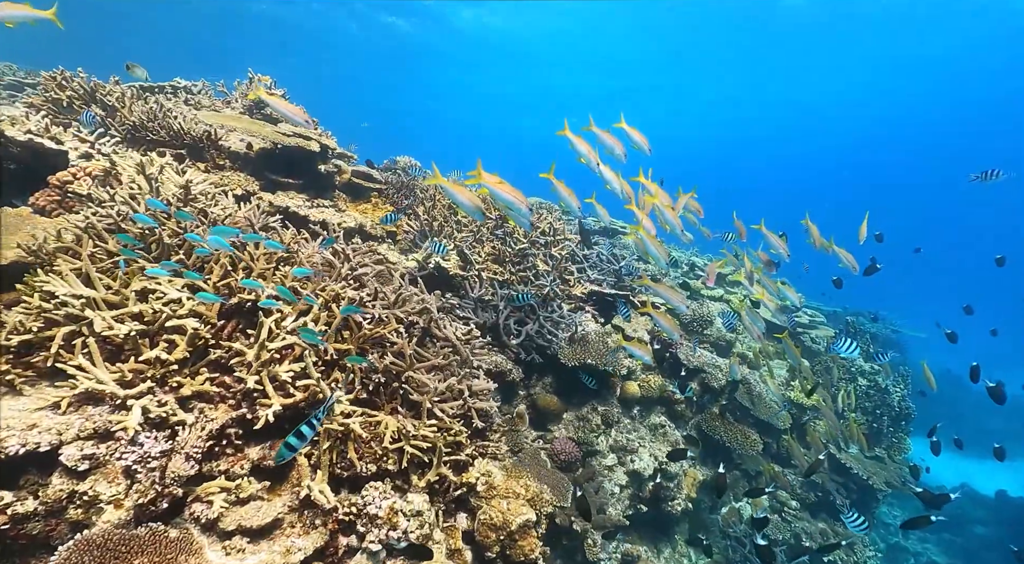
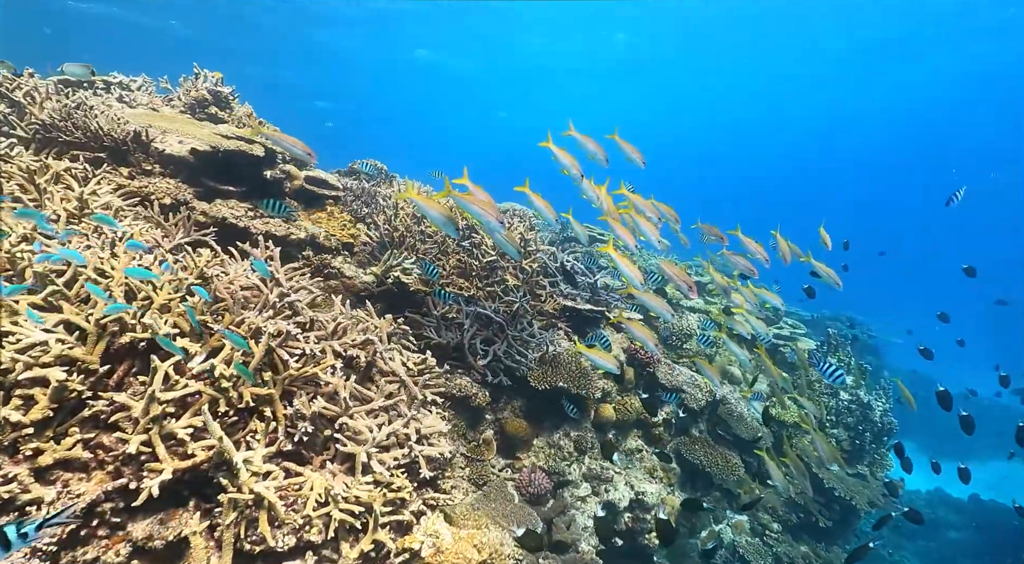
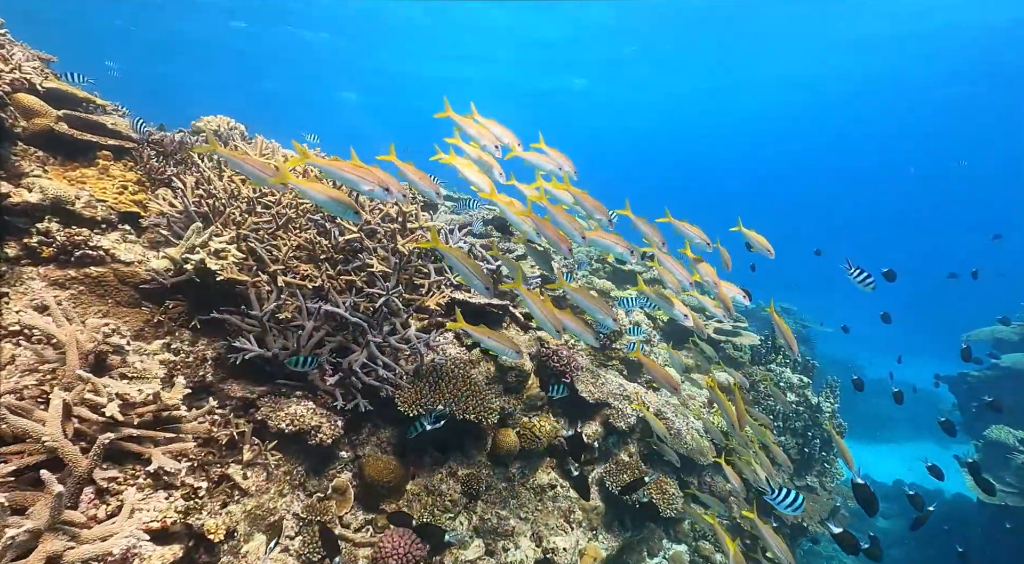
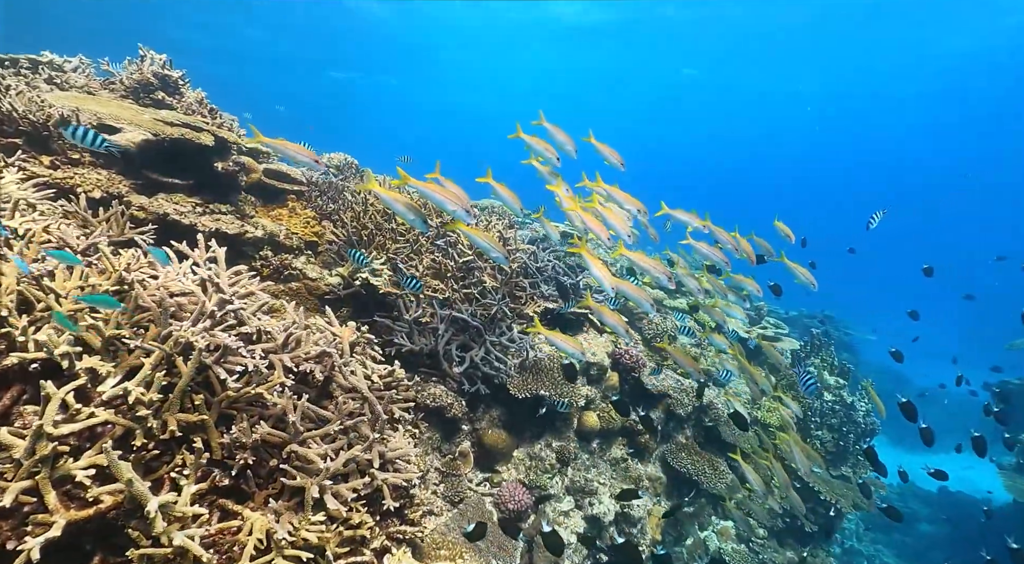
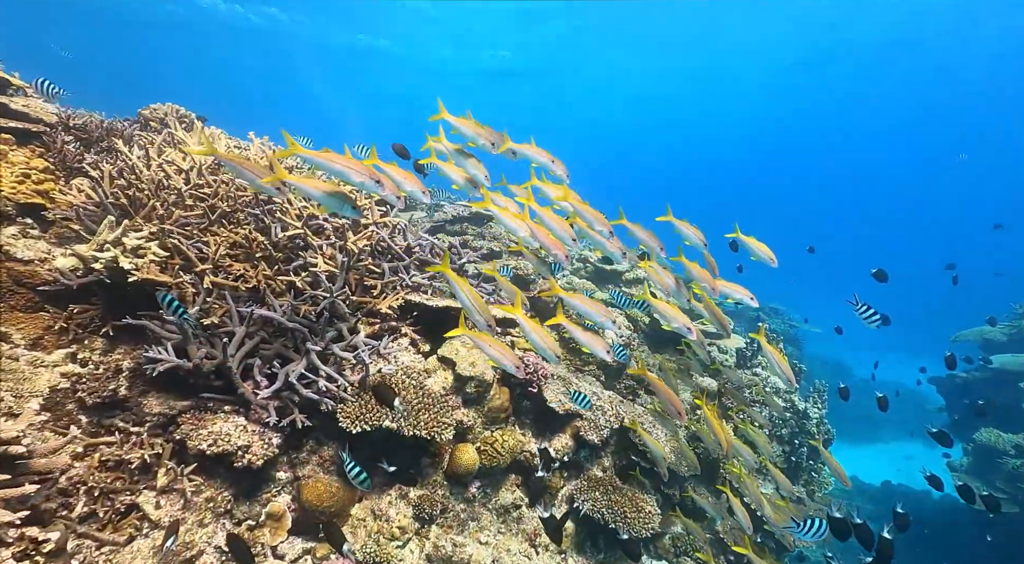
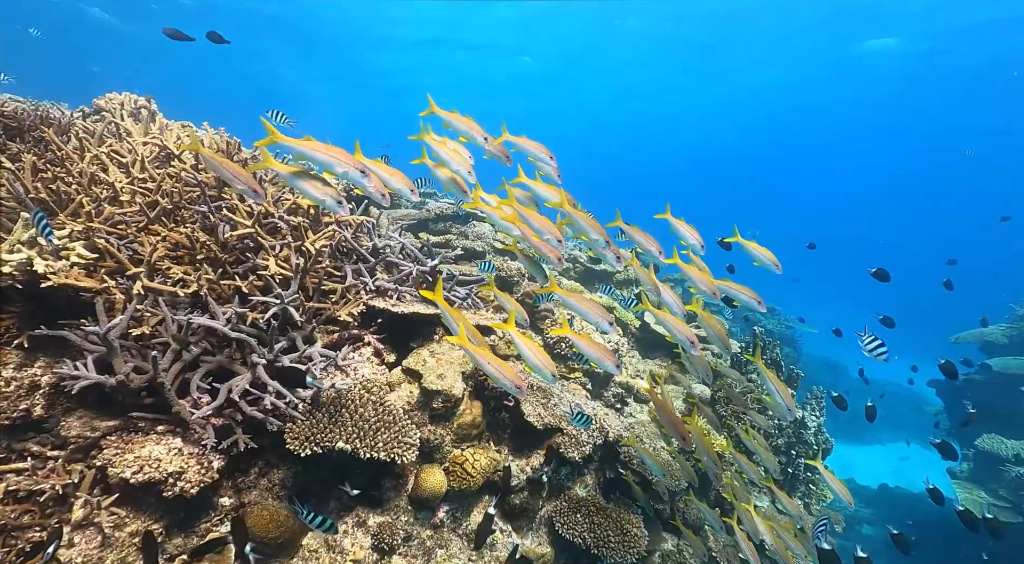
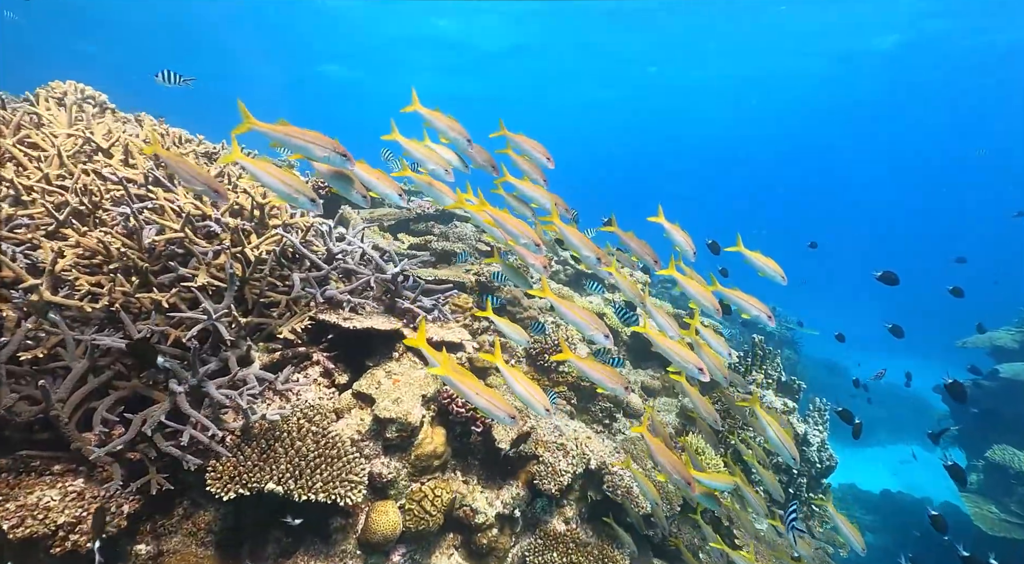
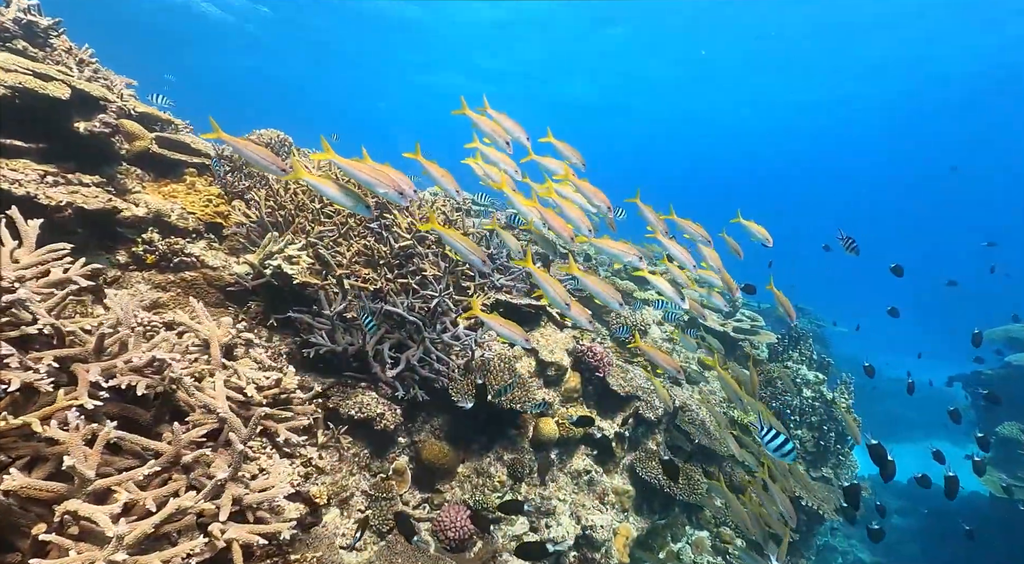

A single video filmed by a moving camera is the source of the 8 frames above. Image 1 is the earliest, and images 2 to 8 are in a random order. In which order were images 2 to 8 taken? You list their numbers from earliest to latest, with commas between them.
2, 4, 8, 3, 5, 6, 7
